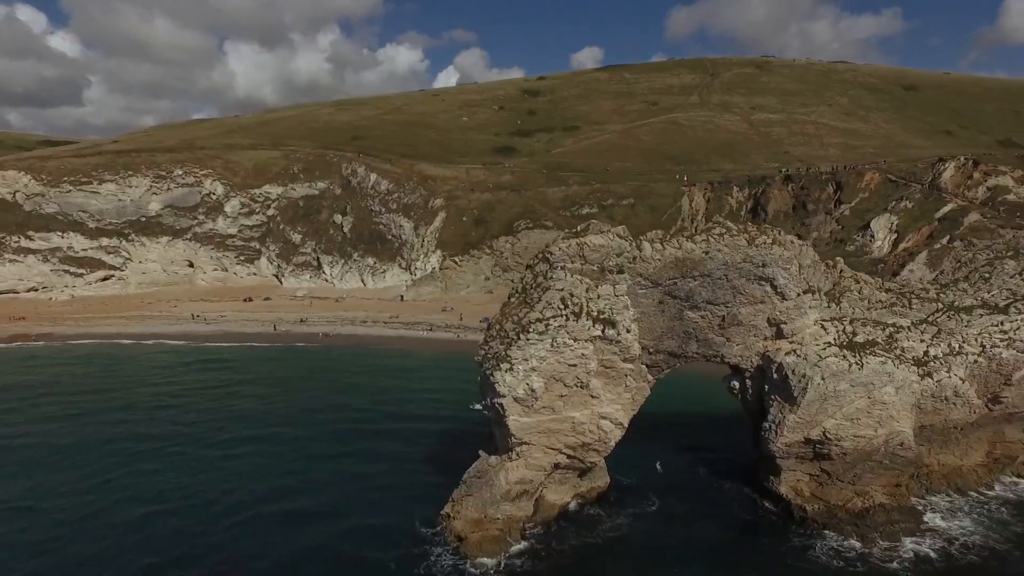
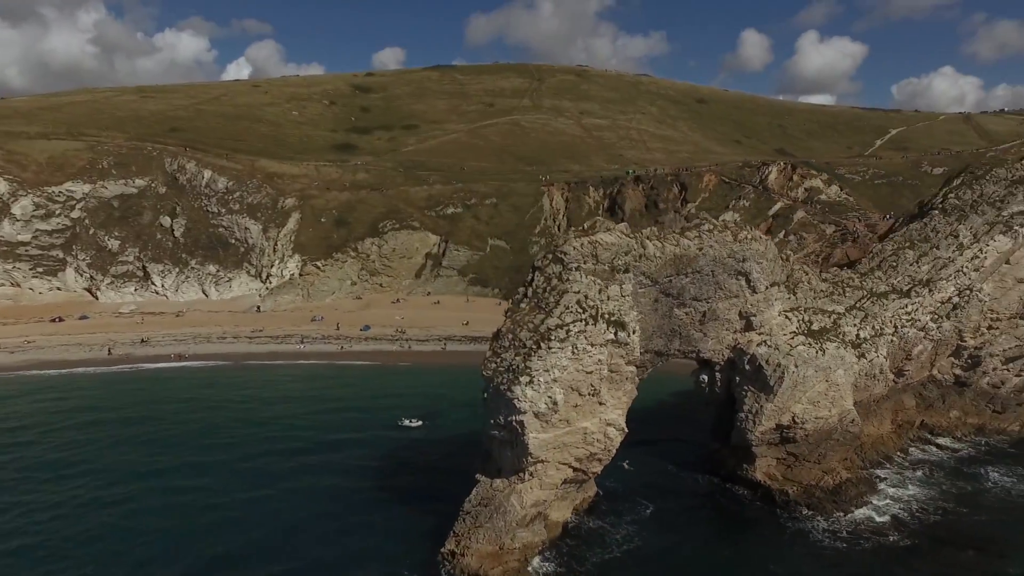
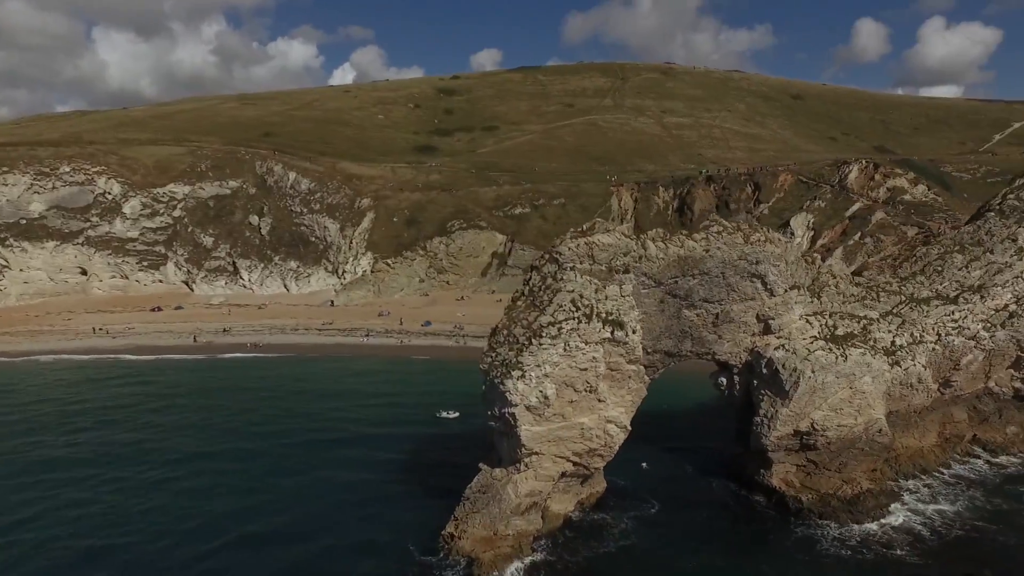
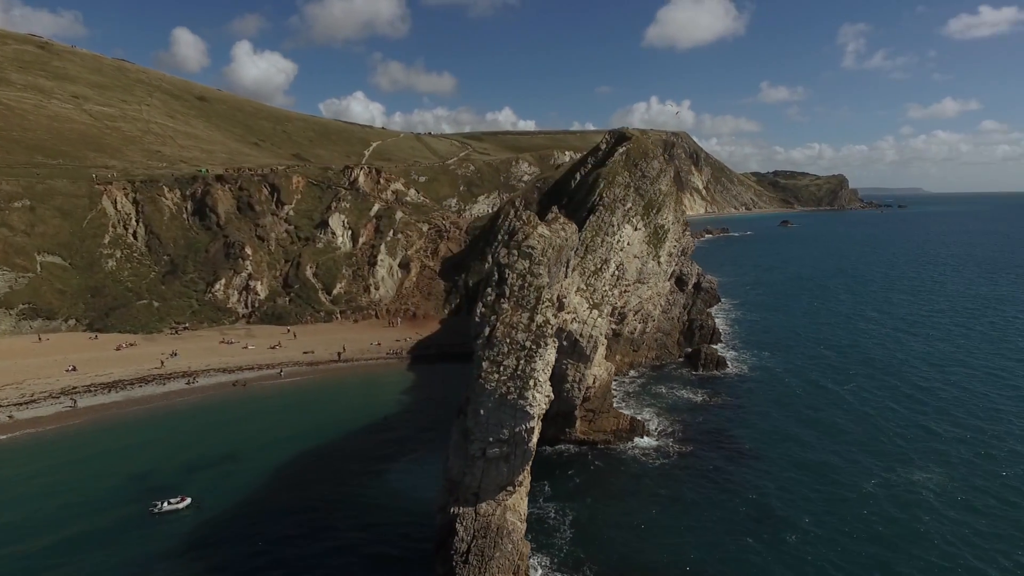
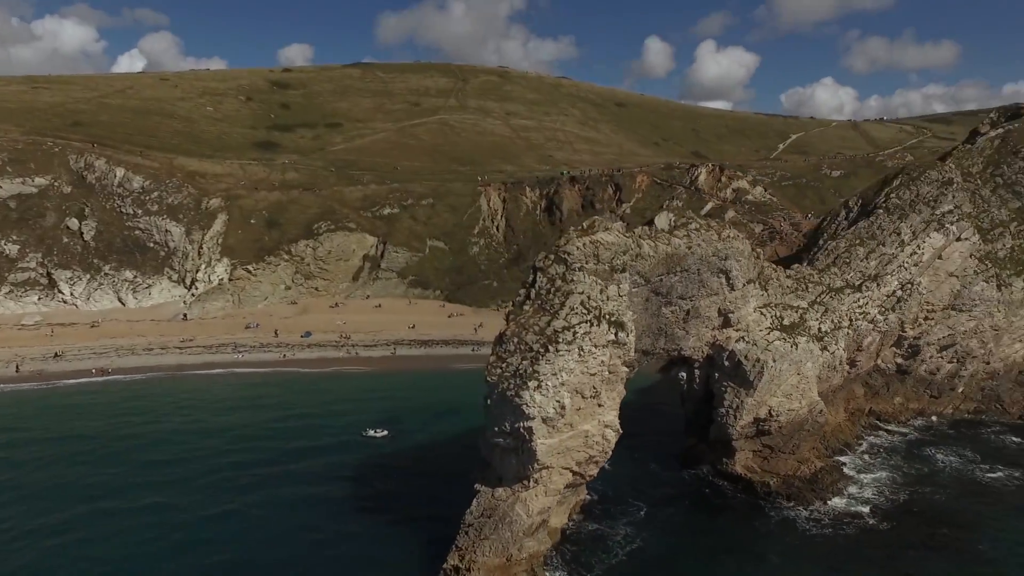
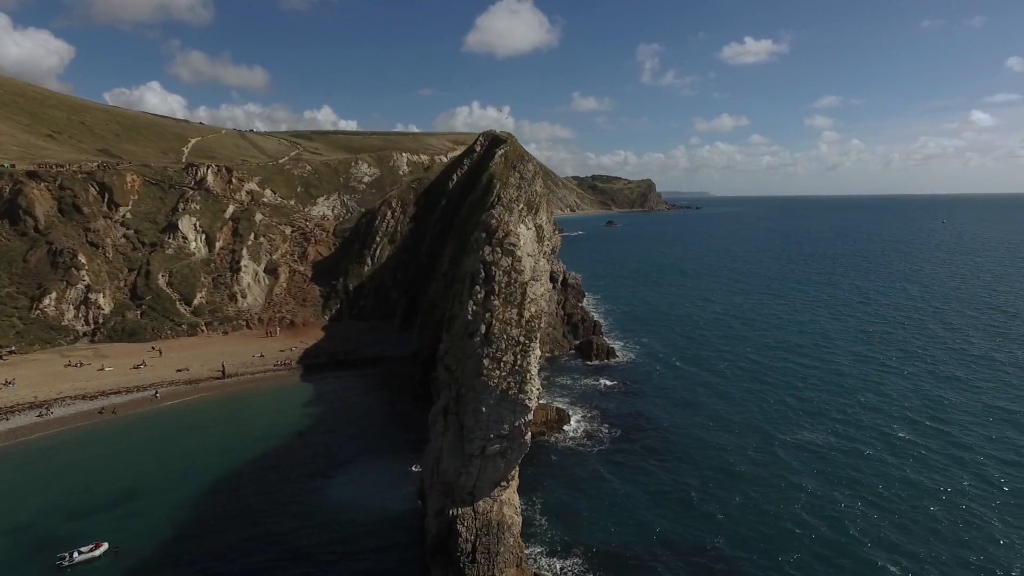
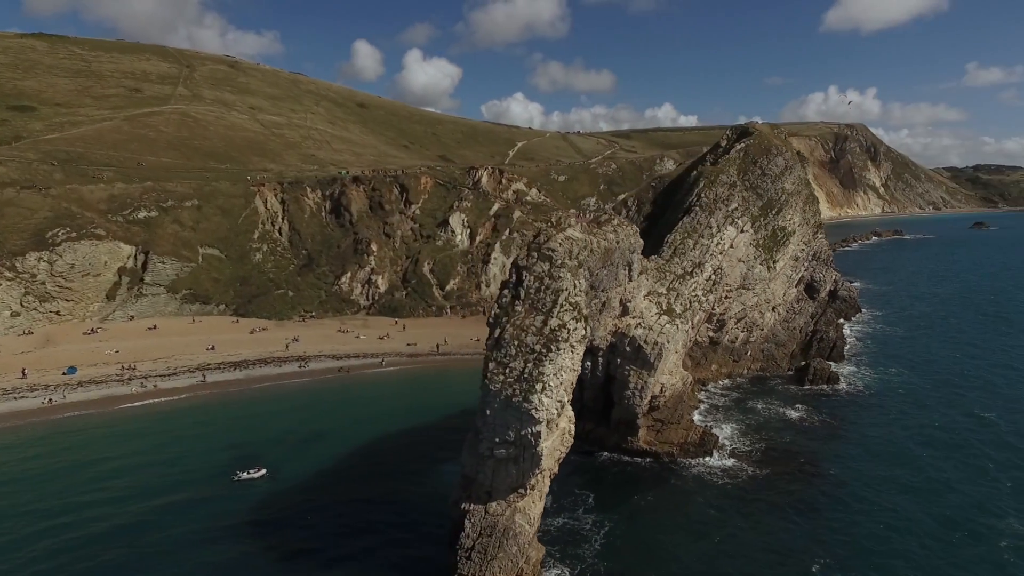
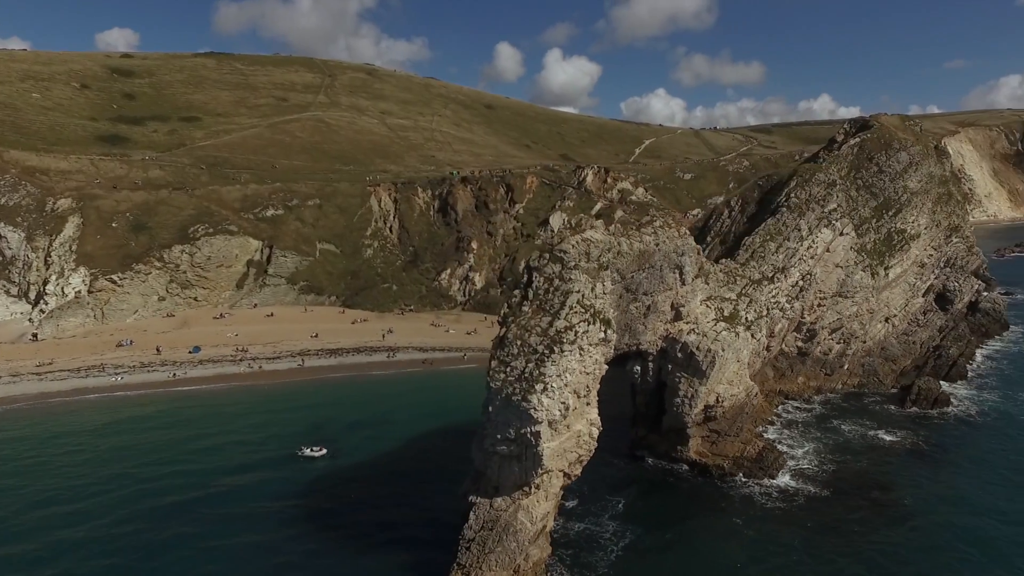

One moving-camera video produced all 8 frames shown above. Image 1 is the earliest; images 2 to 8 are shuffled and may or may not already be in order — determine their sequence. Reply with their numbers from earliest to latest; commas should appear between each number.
3, 2, 5, 8, 7, 4, 6
